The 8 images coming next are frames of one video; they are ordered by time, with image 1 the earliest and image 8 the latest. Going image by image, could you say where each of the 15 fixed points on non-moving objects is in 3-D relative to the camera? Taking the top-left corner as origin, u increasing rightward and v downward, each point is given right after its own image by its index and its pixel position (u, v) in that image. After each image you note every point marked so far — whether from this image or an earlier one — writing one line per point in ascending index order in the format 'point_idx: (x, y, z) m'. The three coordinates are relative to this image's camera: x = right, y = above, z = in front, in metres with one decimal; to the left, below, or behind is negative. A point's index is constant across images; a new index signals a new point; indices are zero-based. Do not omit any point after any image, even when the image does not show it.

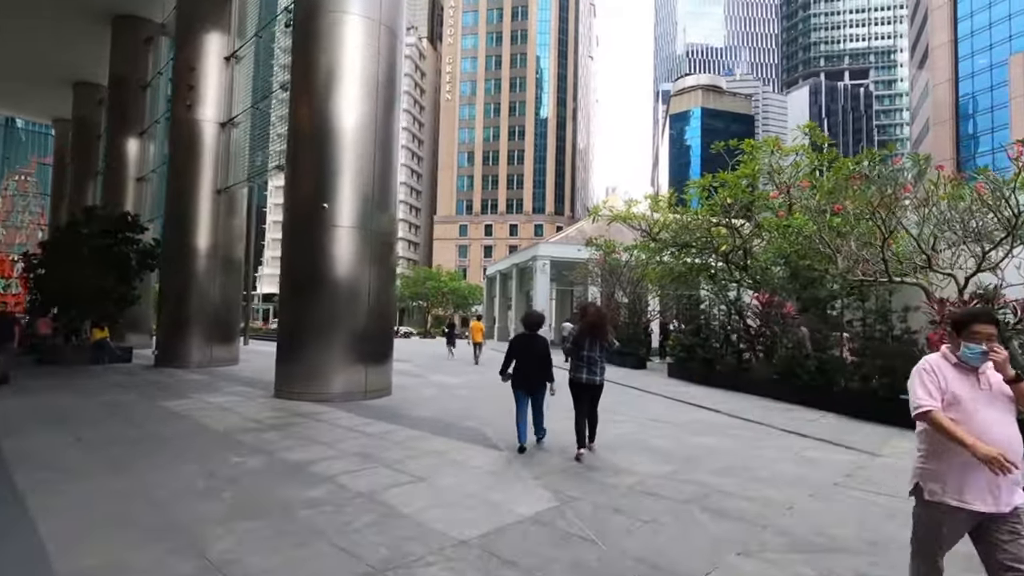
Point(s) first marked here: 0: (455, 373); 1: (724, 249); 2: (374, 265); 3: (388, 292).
0: (-1.7, -2.4, +15.7) m
1: (+6.9, +1.3, +17.5) m
2: (-2.6, +0.5, +10.3) m
3: (-2.5, -0.1, +10.6) m
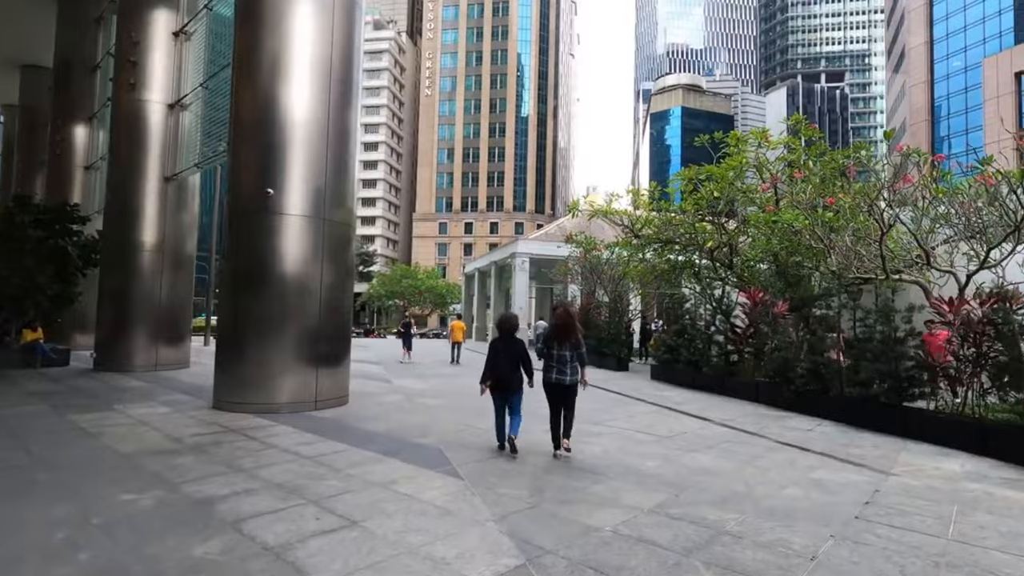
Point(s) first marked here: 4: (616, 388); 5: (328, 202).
0: (-2.4, -2.4, +14.6) m
1: (+6.2, +1.3, +16.7) m
2: (-3.1, +0.5, +9.2) m
3: (-3.0, 0.0, +9.5) m
4: (+2.7, -2.6, +13.9) m
5: (-3.1, +1.4, +9.2) m
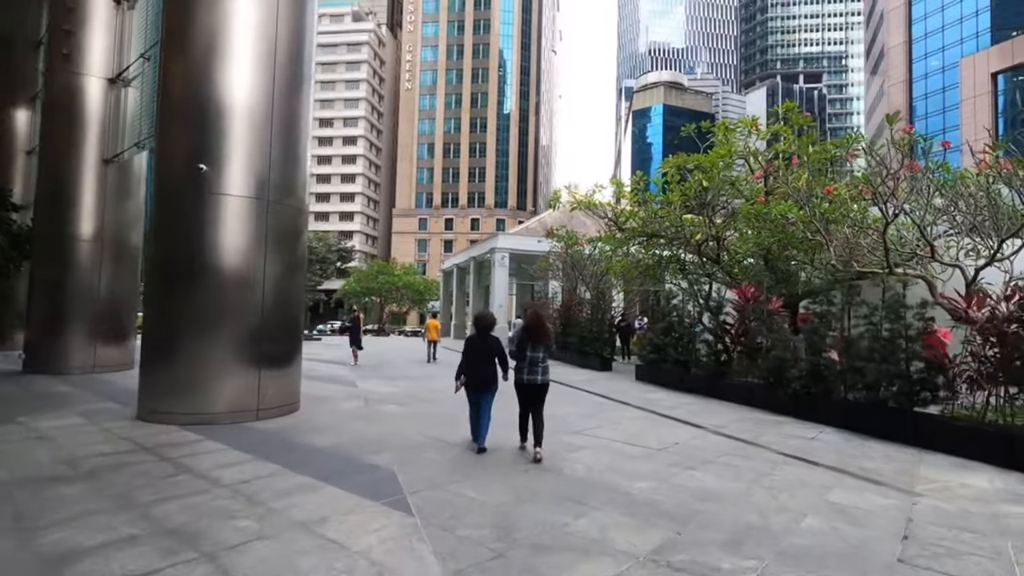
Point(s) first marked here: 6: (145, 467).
0: (-3.0, -2.2, +13.5) m
1: (+5.5, +1.5, +15.9) m
2: (-3.5, +0.6, +8.1) m
3: (-3.4, +0.1, +8.4) m
4: (+2.1, -2.4, +13.0) m
5: (-3.6, +1.6, +8.1) m
6: (-3.6, -1.7, +5.2) m
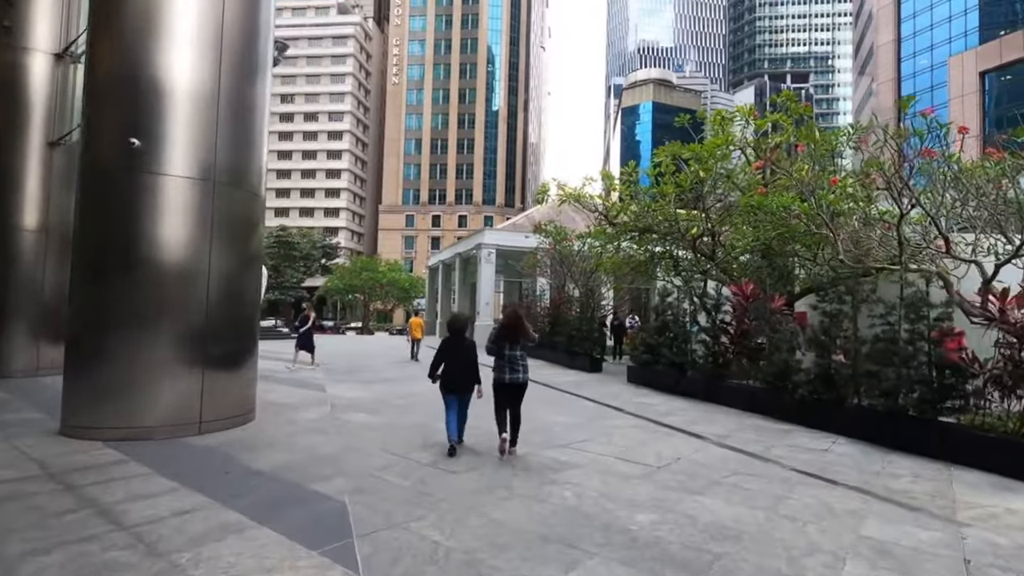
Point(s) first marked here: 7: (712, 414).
0: (-3.4, -2.1, +12.6) m
1: (+5.1, +1.5, +15.1) m
2: (-3.8, +0.7, +7.1) m
3: (-3.6, +0.2, +7.4) m
4: (+1.7, -2.4, +12.1) m
5: (-3.8, +1.6, +7.1) m
6: (-3.7, -1.7, +4.3) m
7: (+3.6, -2.3, +9.7) m
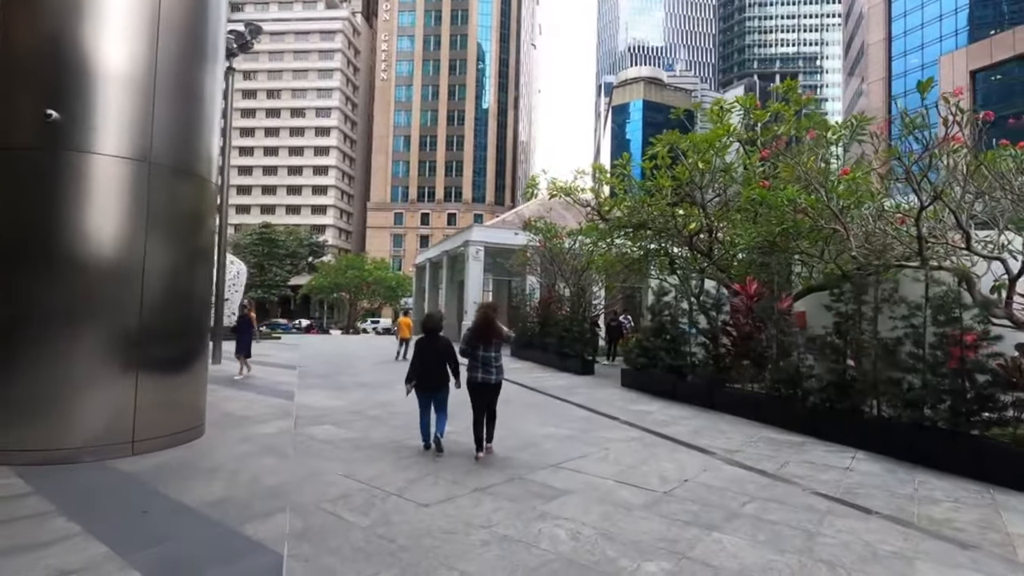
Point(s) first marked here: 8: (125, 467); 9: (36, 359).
0: (-3.6, -2.1, +11.7) m
1: (+4.8, +1.6, +14.4) m
2: (-4.0, +0.7, +6.2) m
3: (-3.8, +0.2, +6.5) m
4: (+1.5, -2.3, +11.3) m
5: (-4.0, +1.7, +6.2) m
6: (-3.9, -1.7, +3.4) m
7: (+3.4, -2.2, +8.9) m
8: (-3.8, -1.8, +5.3) m
9: (-4.8, -0.8, +5.5) m
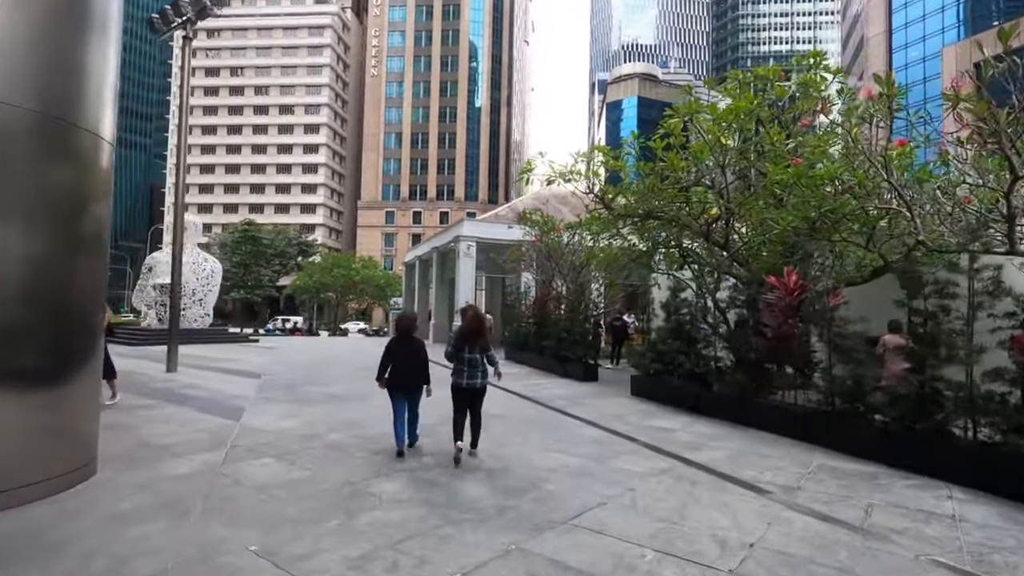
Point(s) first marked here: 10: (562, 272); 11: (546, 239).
0: (-3.7, -2.0, +10.0) m
1: (+4.6, +1.7, +12.7) m
2: (-4.0, +0.8, +4.5) m
3: (-3.9, +0.3, +4.8) m
4: (+1.4, -2.2, +9.7) m
5: (-4.0, +1.7, +4.5) m
6: (-3.9, -1.6, +1.6) m
7: (+3.3, -2.1, +7.2) m
8: (-3.8, -1.7, +3.6) m
9: (-4.9, -0.7, +3.8) m
10: (+1.8, +0.6, +18.9) m
11: (+1.2, +1.8, +19.5) m
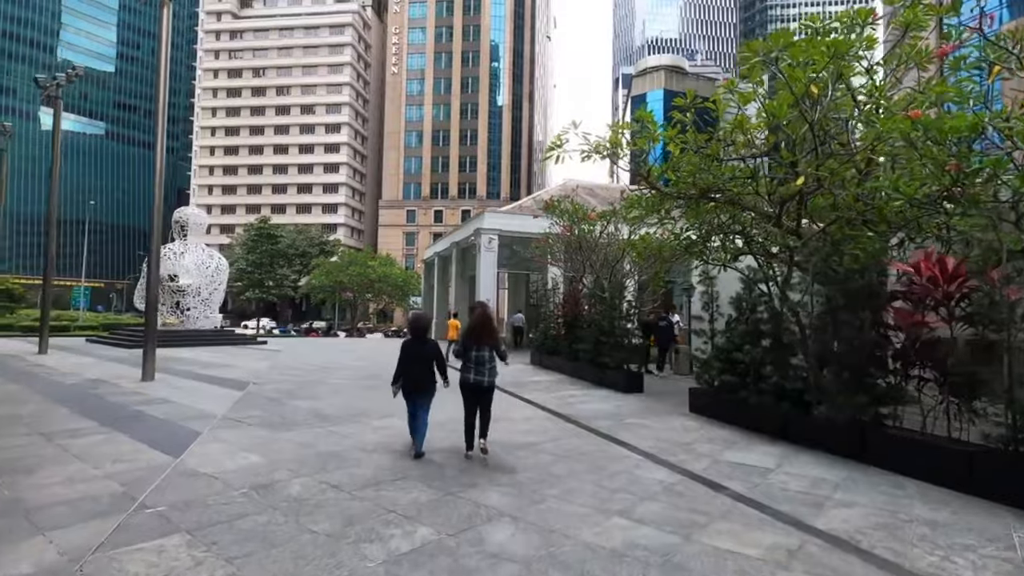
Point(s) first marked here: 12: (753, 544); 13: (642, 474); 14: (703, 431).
0: (-3.3, -1.9, +8.0) m
1: (+5.2, +1.8, +10.4) m
2: (-3.8, +0.9, +2.5) m
3: (-3.6, +0.4, +2.8) m
4: (+1.8, -2.1, +7.5) m
5: (-3.8, +1.8, +2.5) m
6: (-3.8, -1.5, -0.3) m
7: (+3.6, -2.0, +5.0) m
8: (-3.6, -1.6, +1.6) m
9: (-4.7, -0.6, +1.9) m
10: (+2.6, +0.7, +16.7) m
11: (+2.1, +1.9, +17.3) m
12: (+1.8, -1.9, +4.0) m
13: (+1.4, -2.0, +5.8) m
14: (+2.8, -2.1, +7.9) m
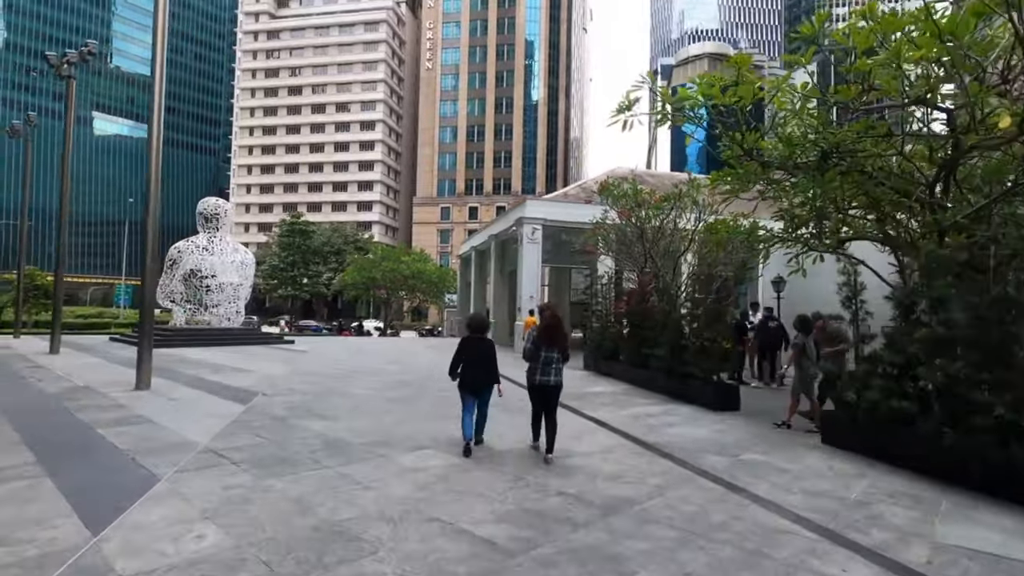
0: (-2.4, -1.8, +5.9) m
1: (+6.2, +2.0, +7.8) m
2: (-3.2, +1.0, +0.5) m
3: (-3.1, +0.5, +0.8) m
4: (+2.6, -2.0, +5.1) m
5: (-3.3, +2.0, +0.5) m
6: (-3.4, -1.4, -2.3) m
7: (+4.3, -1.9, +2.5) m
8: (-3.1, -1.5, -0.4) m
9: (-4.2, -0.5, -0.1) m
10: (+4.0, +0.9, +14.2) m
11: (+3.5, +2.1, +14.9) m
12: (+2.5, -1.8, +1.7) m
13: (+2.1, -1.9, +3.5) m
14: (+3.7, -2.0, +5.5) m
